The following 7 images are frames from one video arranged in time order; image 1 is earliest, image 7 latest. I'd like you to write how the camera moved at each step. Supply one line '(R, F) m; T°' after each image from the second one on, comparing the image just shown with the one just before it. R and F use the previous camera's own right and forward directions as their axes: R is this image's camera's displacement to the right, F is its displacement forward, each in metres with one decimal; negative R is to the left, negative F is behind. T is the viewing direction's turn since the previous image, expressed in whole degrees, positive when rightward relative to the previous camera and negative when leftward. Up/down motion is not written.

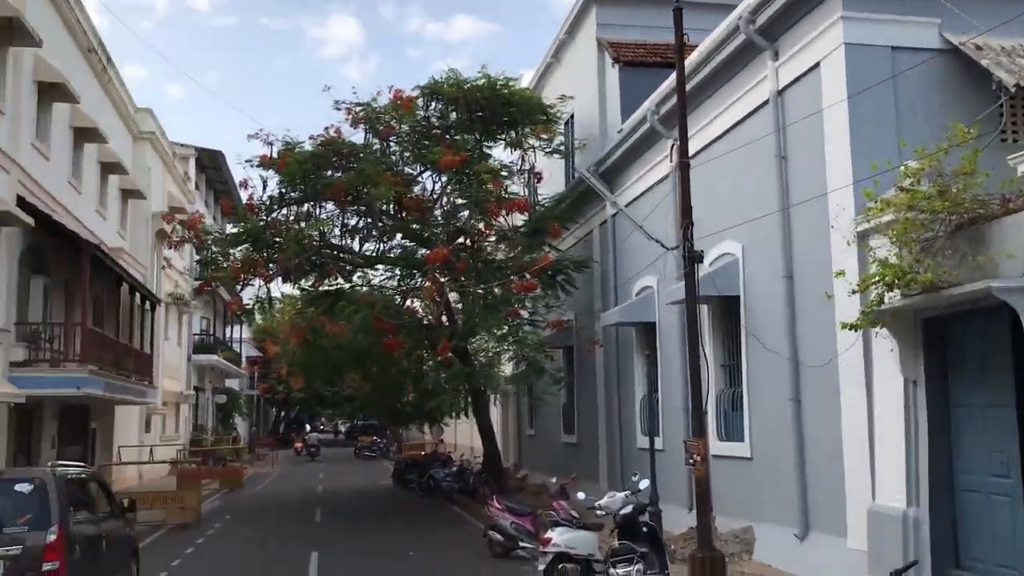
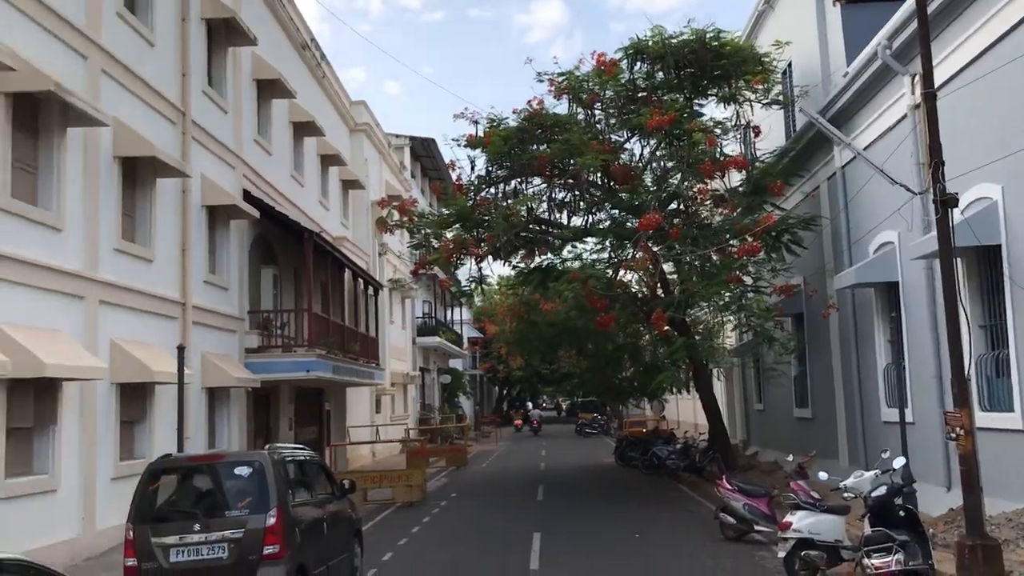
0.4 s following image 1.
(0.0, +0.7) m; -13°
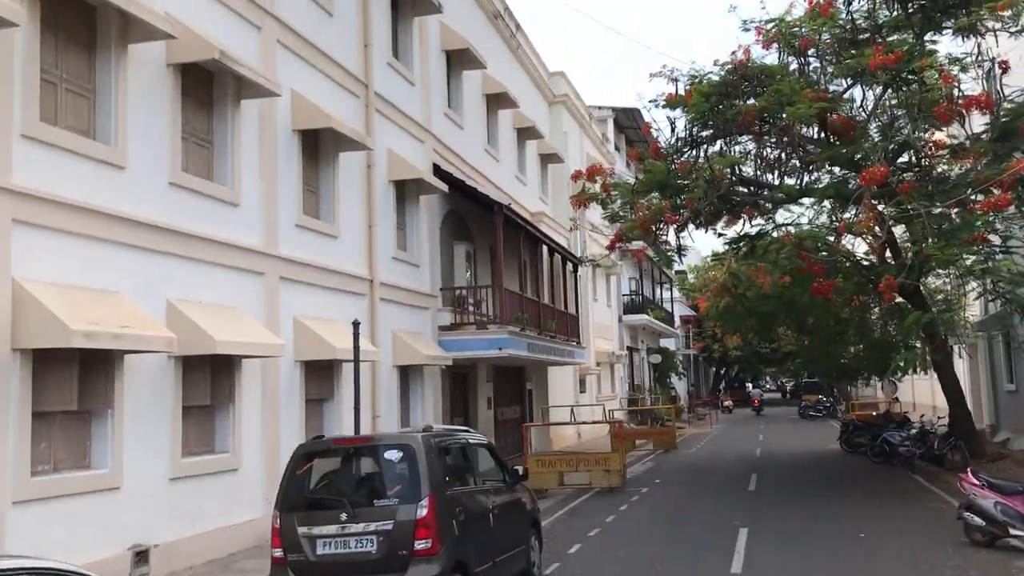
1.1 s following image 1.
(+0.2, +1.1) m; -13°
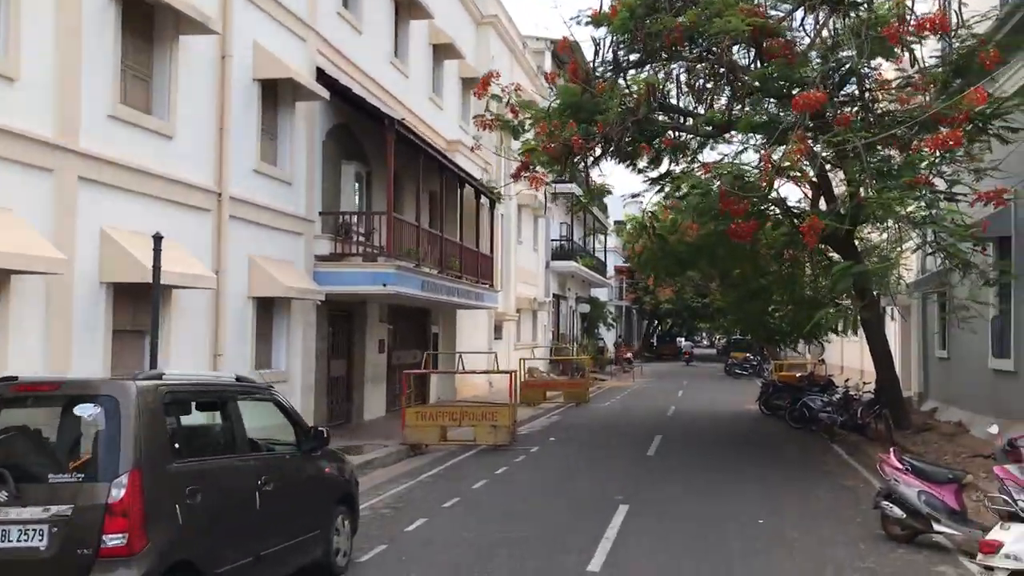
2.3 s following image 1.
(+0.9, +1.9) m; +3°
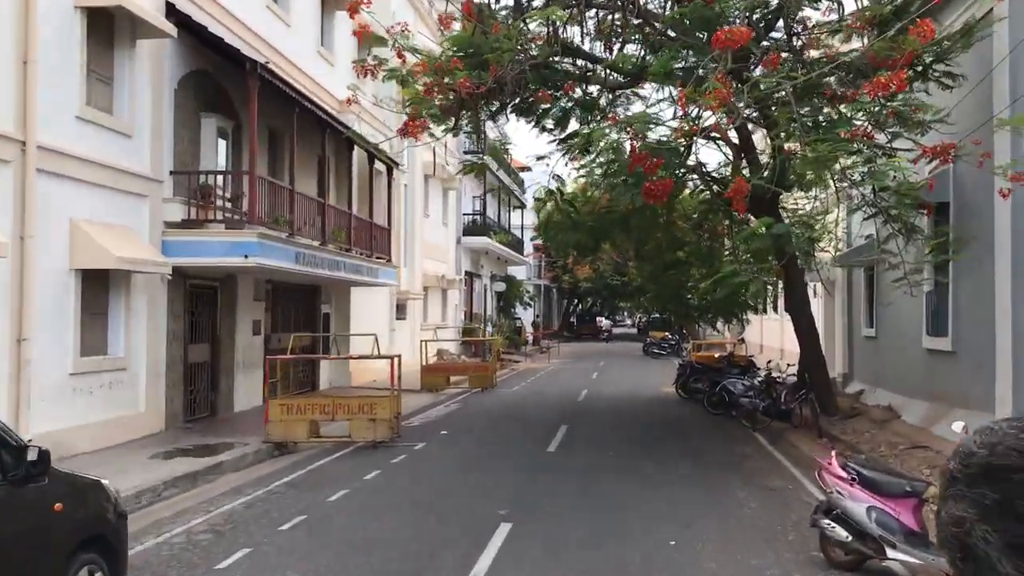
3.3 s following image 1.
(+0.5, +1.8) m; +4°
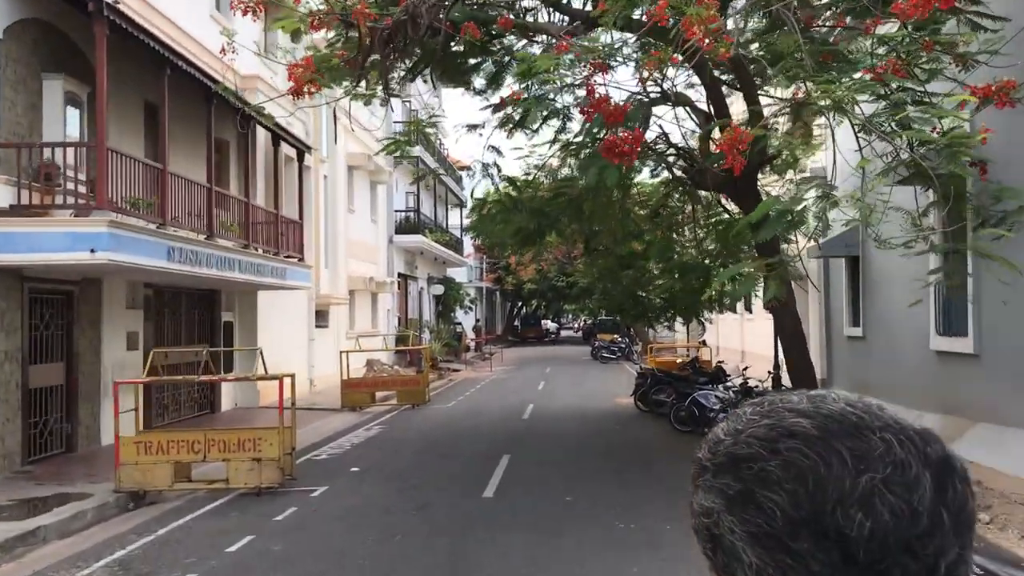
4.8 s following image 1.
(+0.2, +2.6) m; +3°
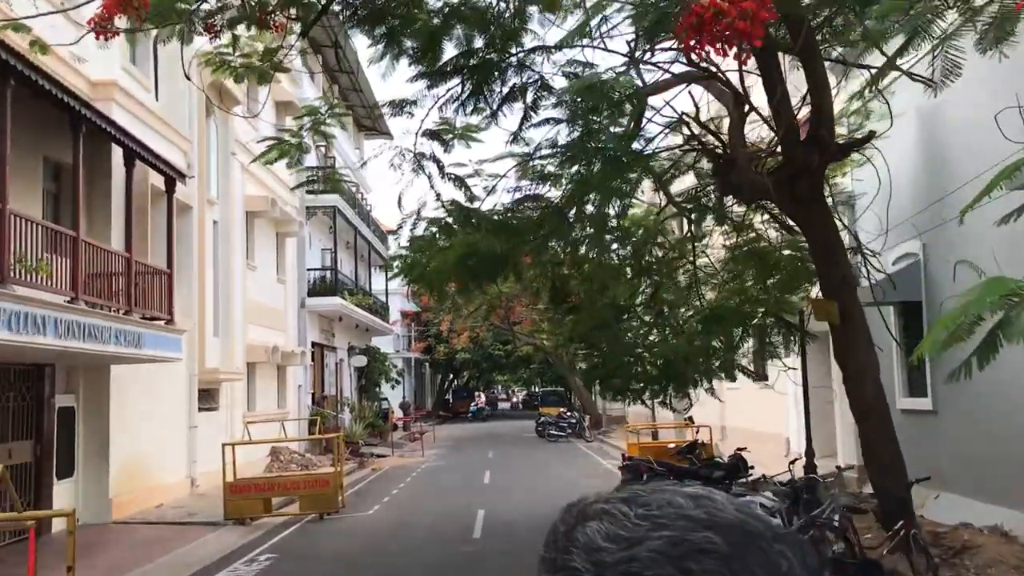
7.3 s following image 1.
(-0.2, +4.2) m; +4°
